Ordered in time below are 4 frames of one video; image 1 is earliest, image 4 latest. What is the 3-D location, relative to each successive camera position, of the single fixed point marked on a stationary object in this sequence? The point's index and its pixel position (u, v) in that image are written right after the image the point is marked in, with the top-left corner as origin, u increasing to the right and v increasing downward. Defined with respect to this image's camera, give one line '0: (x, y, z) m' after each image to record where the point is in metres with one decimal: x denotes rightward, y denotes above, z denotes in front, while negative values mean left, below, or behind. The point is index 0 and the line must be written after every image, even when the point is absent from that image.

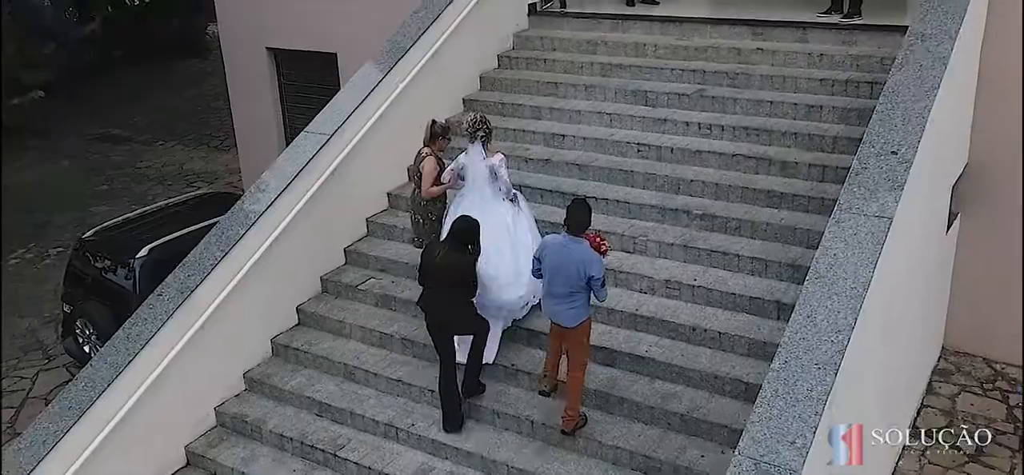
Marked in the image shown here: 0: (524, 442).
0: (+0.1, -1.3, +6.2) m
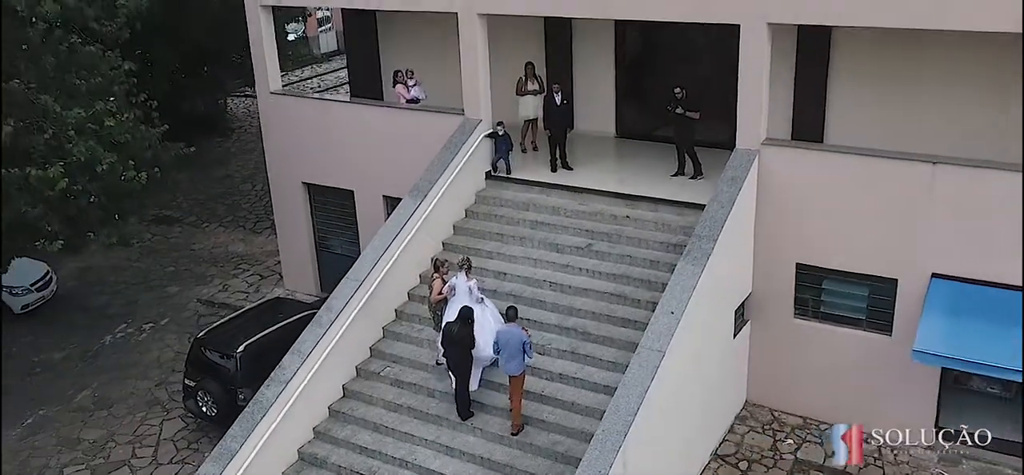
0: (-0.4, -2.5, +11.1) m
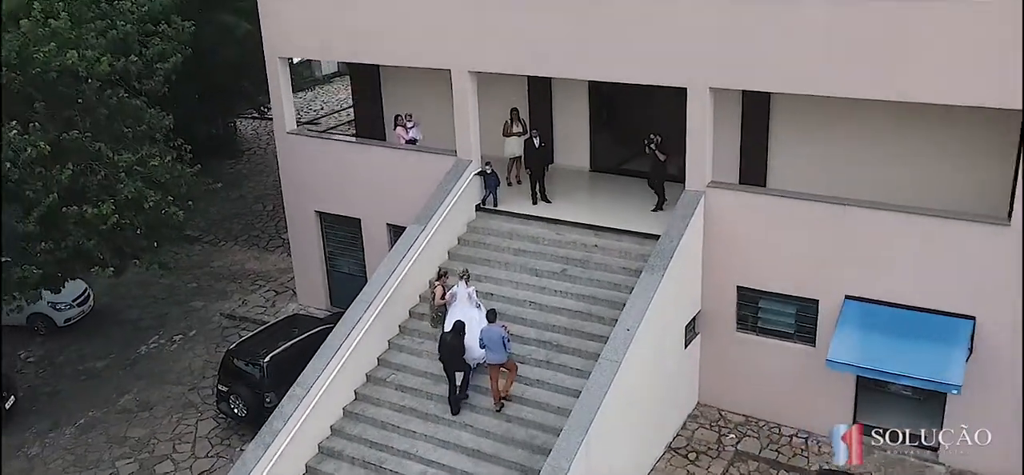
0: (-0.6, -2.9, +13.4) m
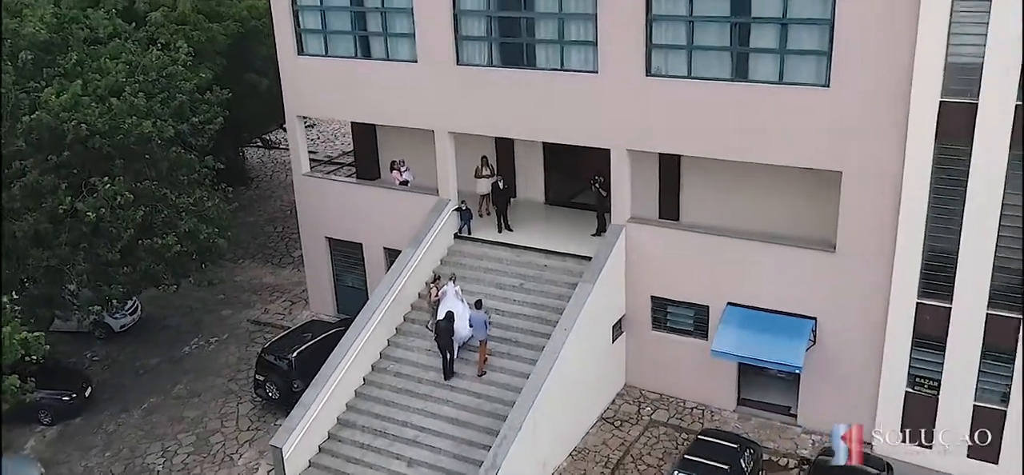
0: (-1.1, -3.4, +18.1) m
